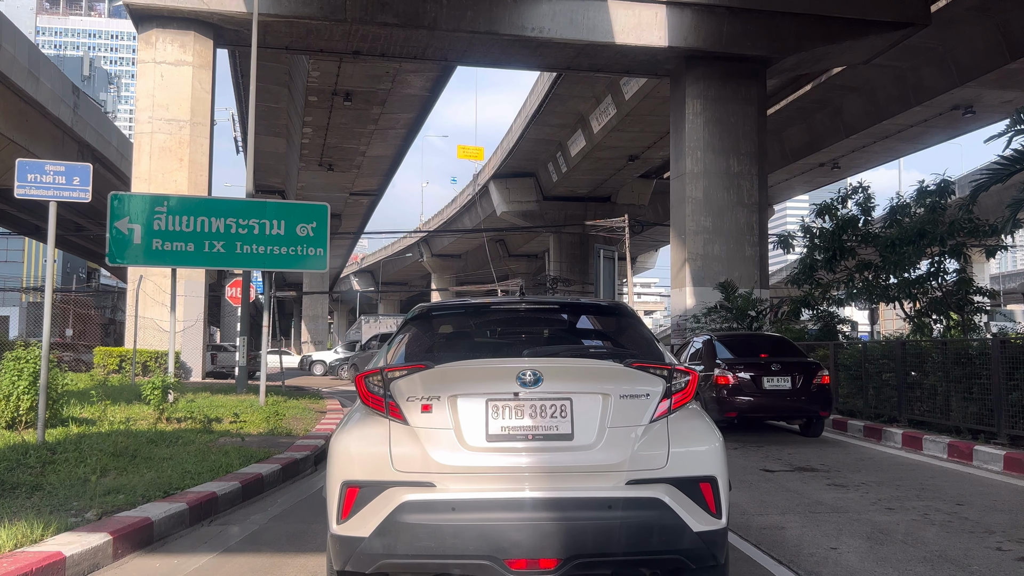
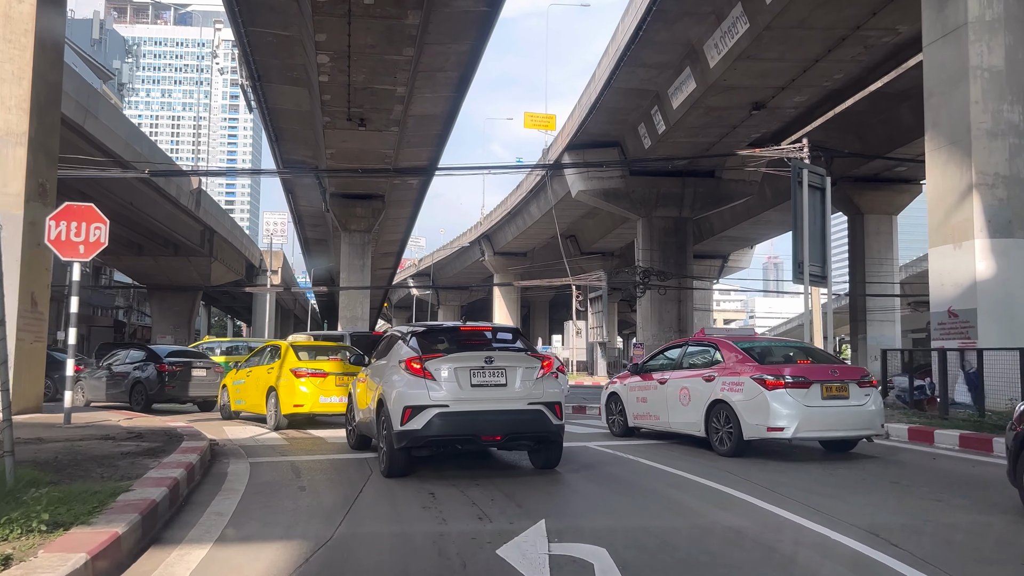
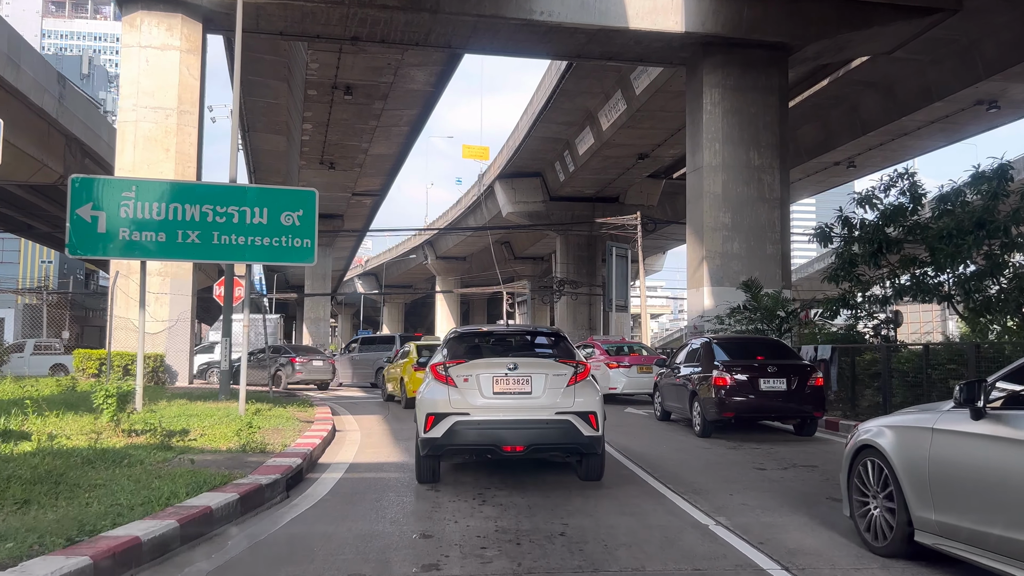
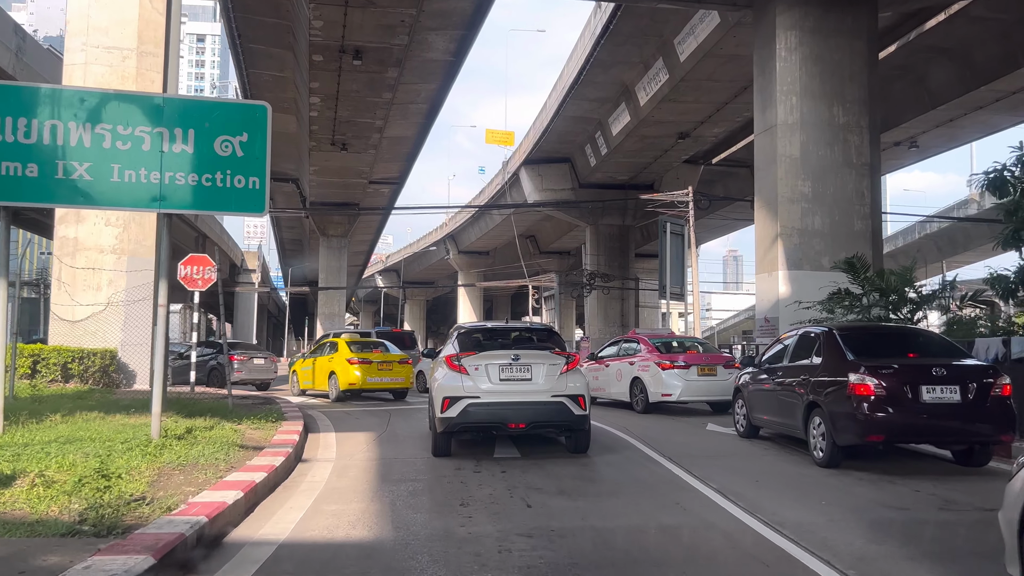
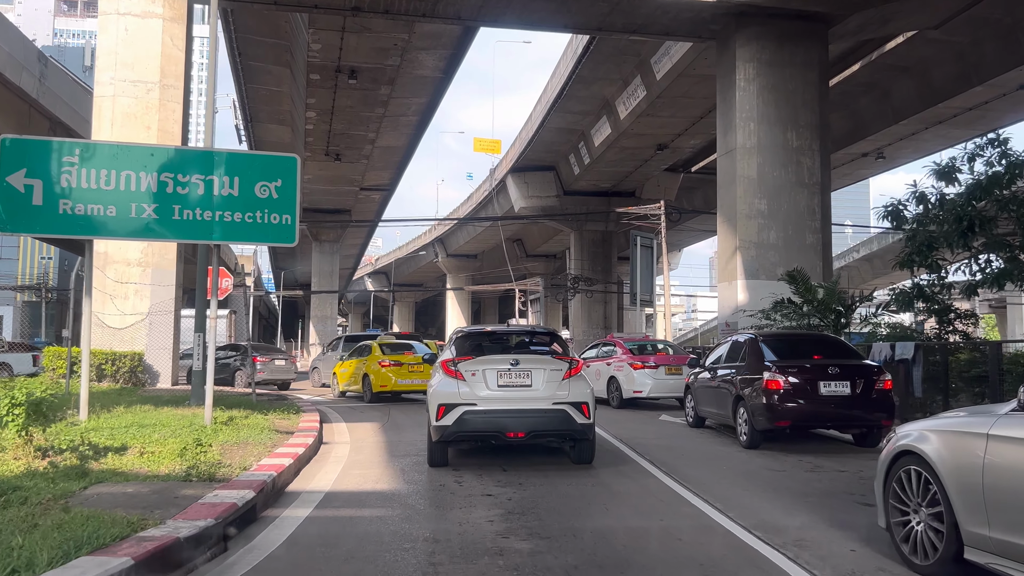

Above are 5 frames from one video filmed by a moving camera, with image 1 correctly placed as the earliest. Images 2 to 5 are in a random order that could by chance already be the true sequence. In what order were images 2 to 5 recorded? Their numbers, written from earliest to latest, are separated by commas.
3, 5, 4, 2
